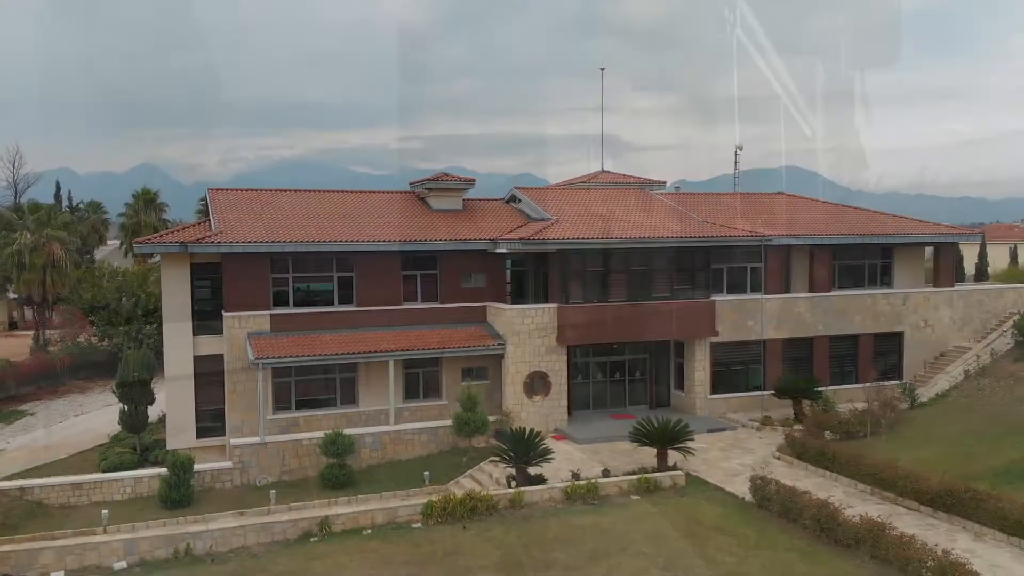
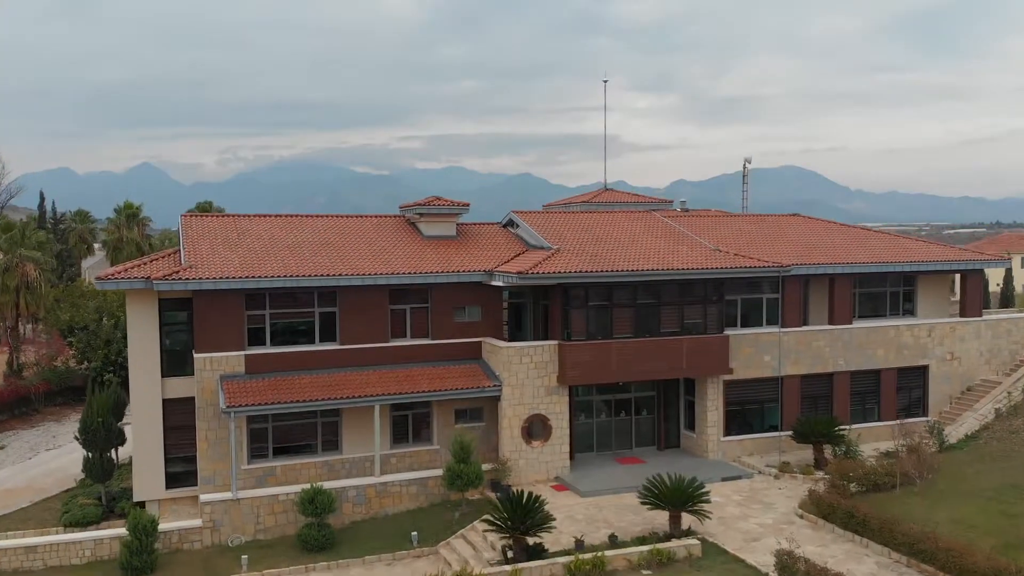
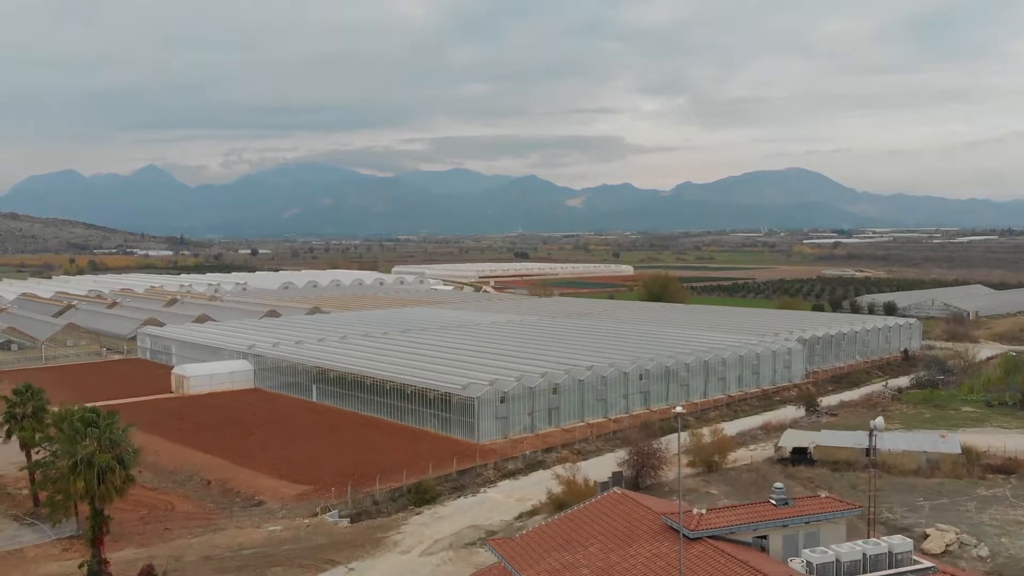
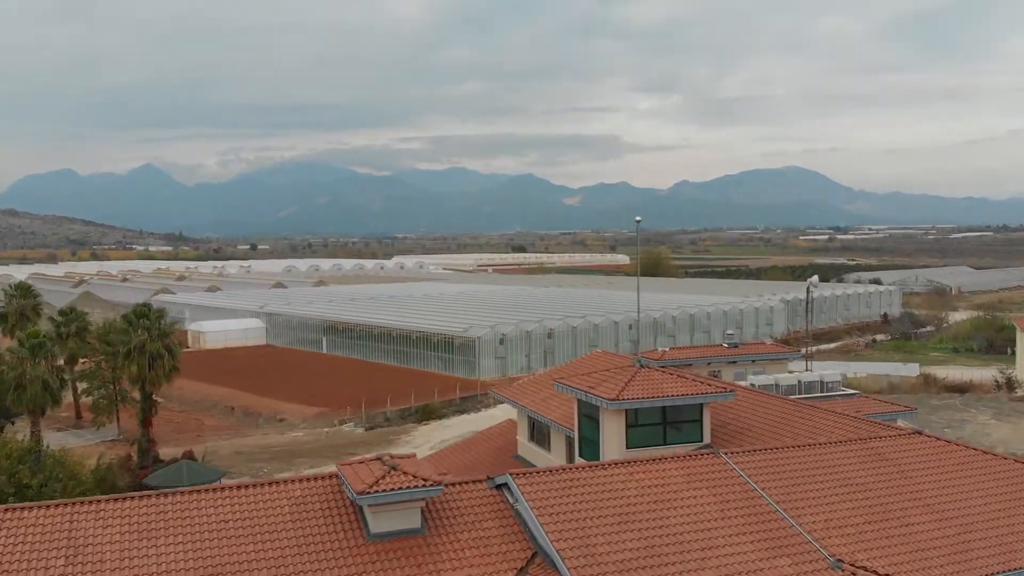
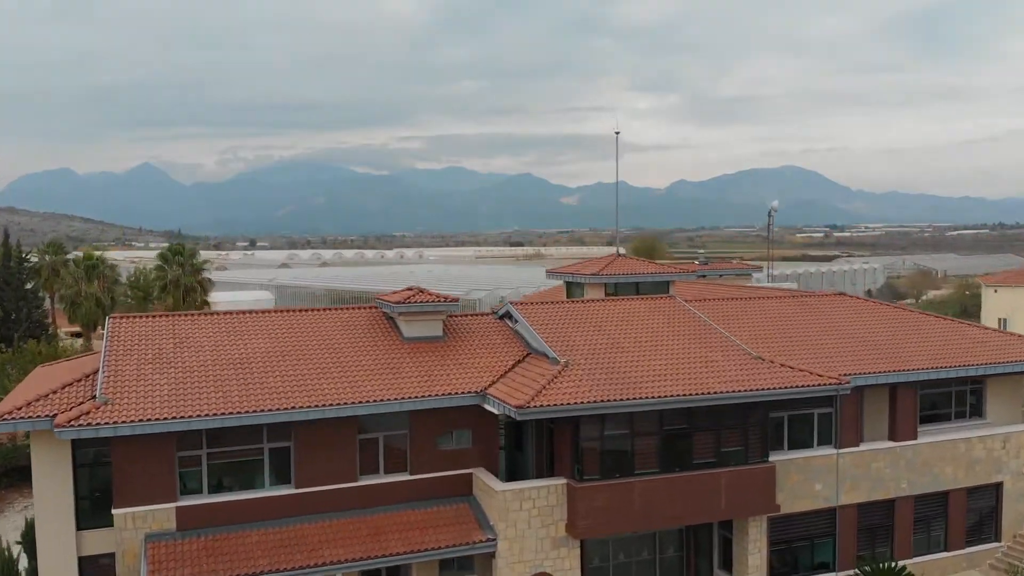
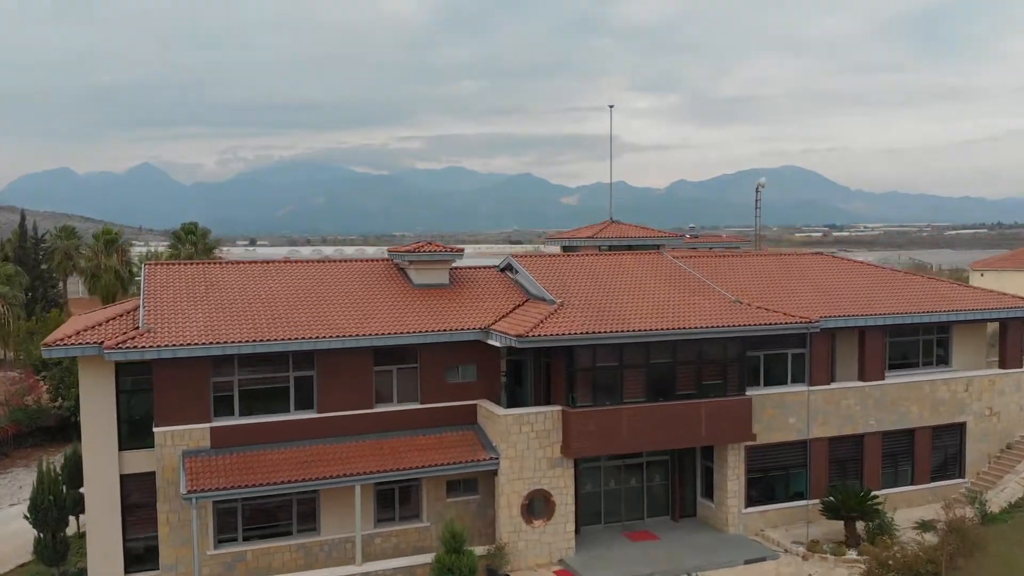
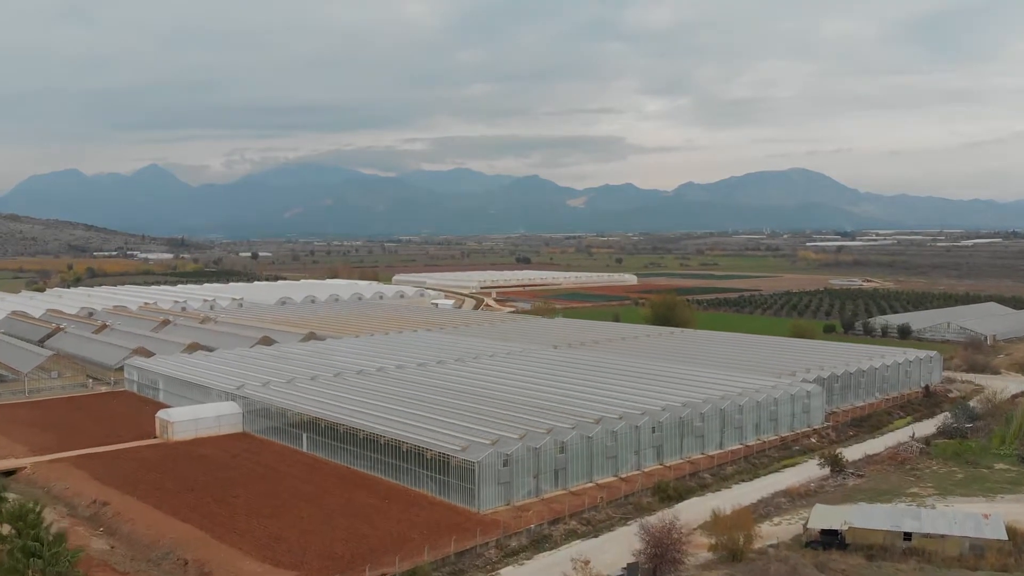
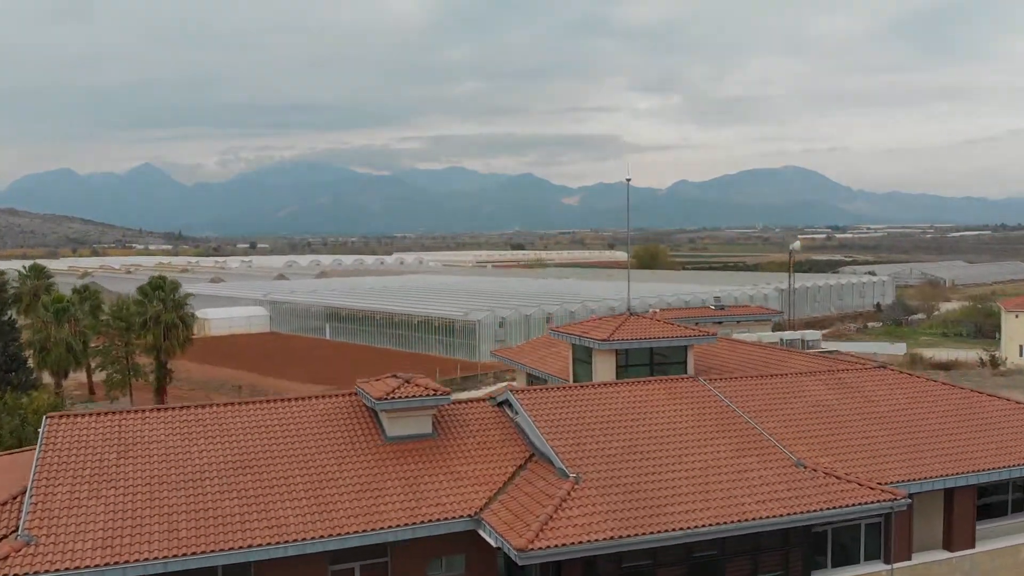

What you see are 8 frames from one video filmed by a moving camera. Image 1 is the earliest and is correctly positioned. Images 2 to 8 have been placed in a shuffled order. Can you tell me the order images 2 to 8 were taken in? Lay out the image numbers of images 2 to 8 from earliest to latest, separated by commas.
2, 6, 5, 8, 4, 3, 7
